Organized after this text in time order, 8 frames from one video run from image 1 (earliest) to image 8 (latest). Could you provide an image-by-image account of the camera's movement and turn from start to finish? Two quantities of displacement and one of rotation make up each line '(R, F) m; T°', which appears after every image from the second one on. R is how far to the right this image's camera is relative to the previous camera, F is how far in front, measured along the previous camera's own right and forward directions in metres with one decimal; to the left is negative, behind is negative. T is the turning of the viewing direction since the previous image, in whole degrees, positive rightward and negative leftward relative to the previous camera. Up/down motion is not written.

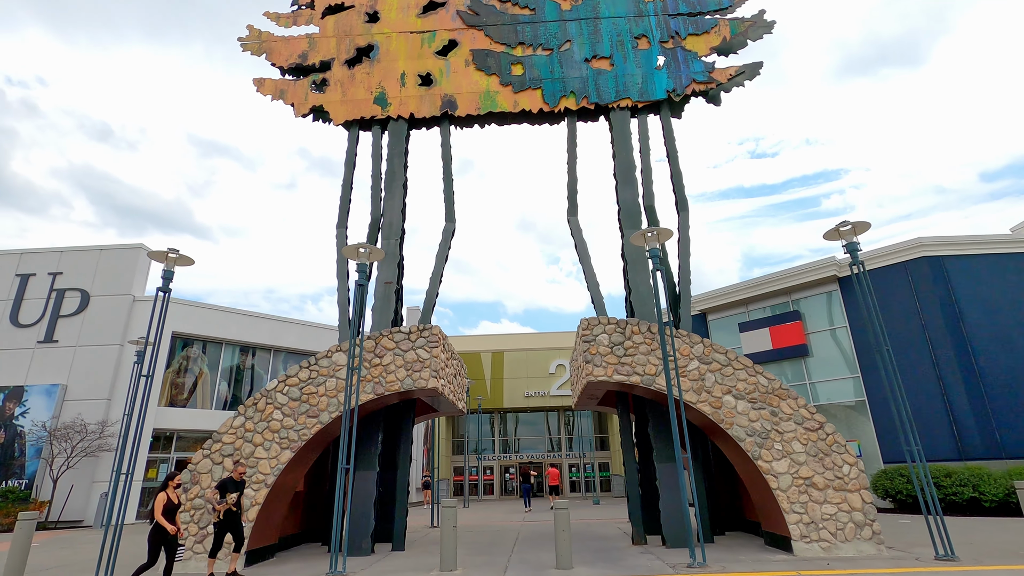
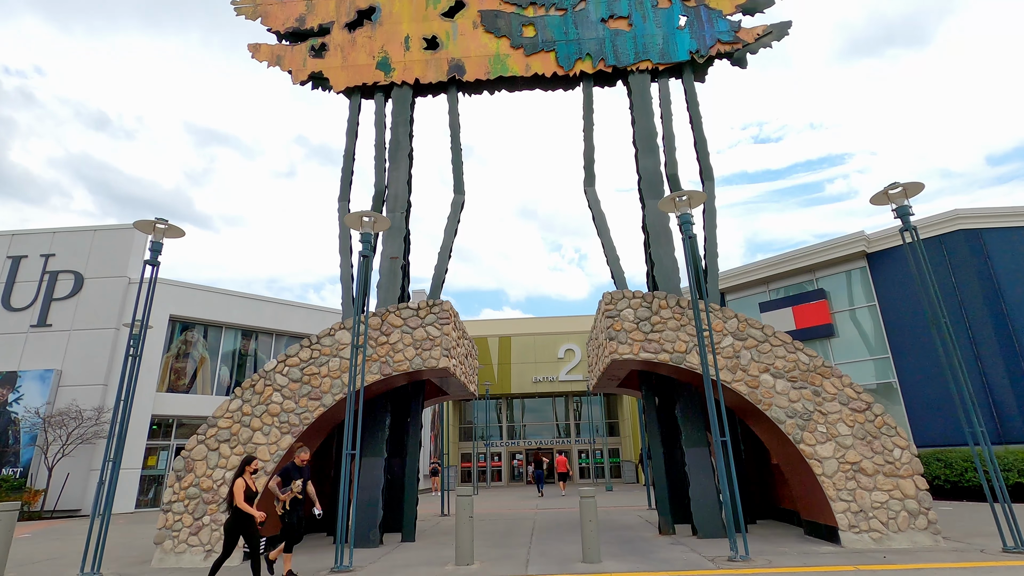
(-0.3, +0.8) m; 0°
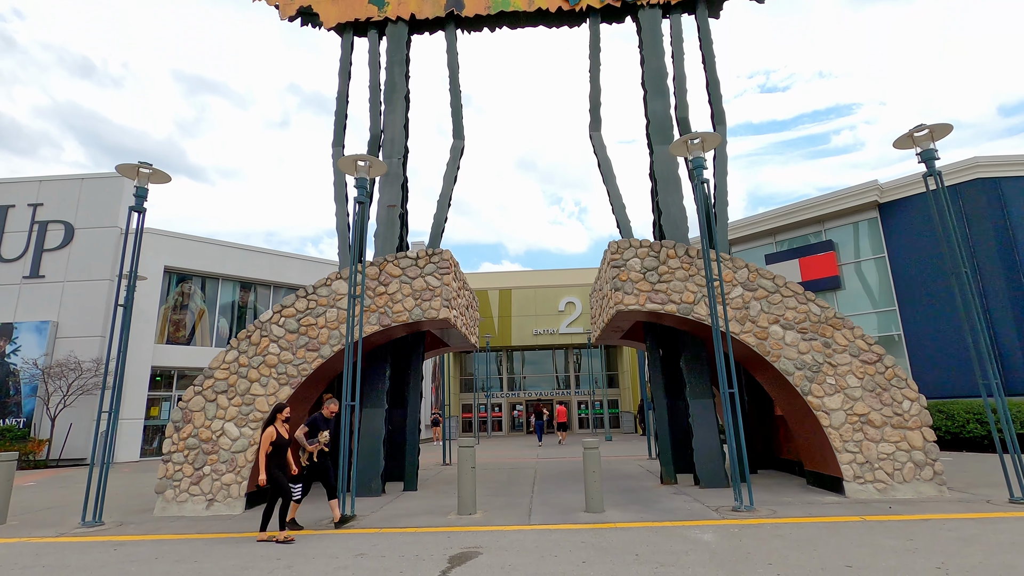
(0.0, +0.3) m; 0°
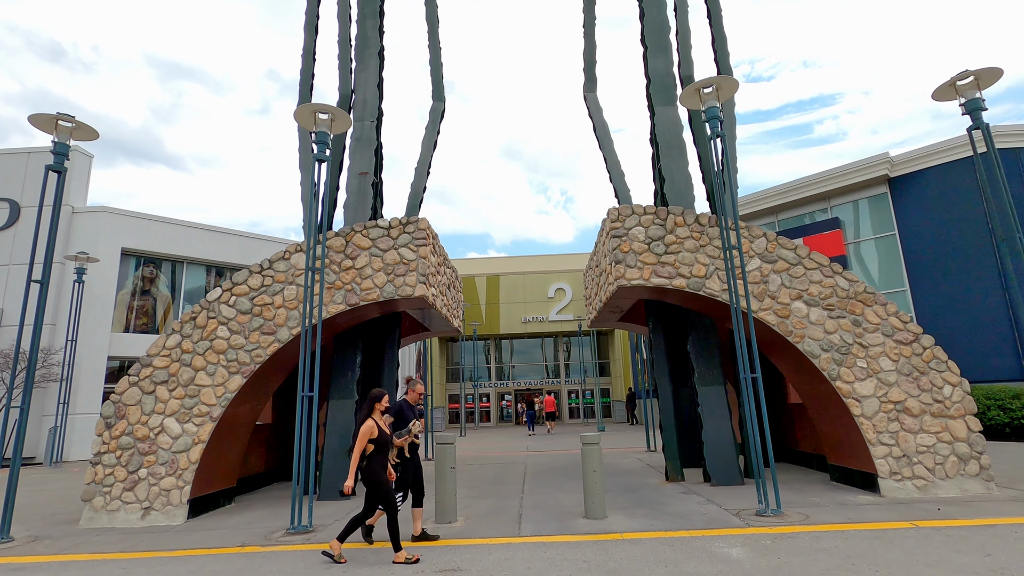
(0.0, +1.2) m; +1°
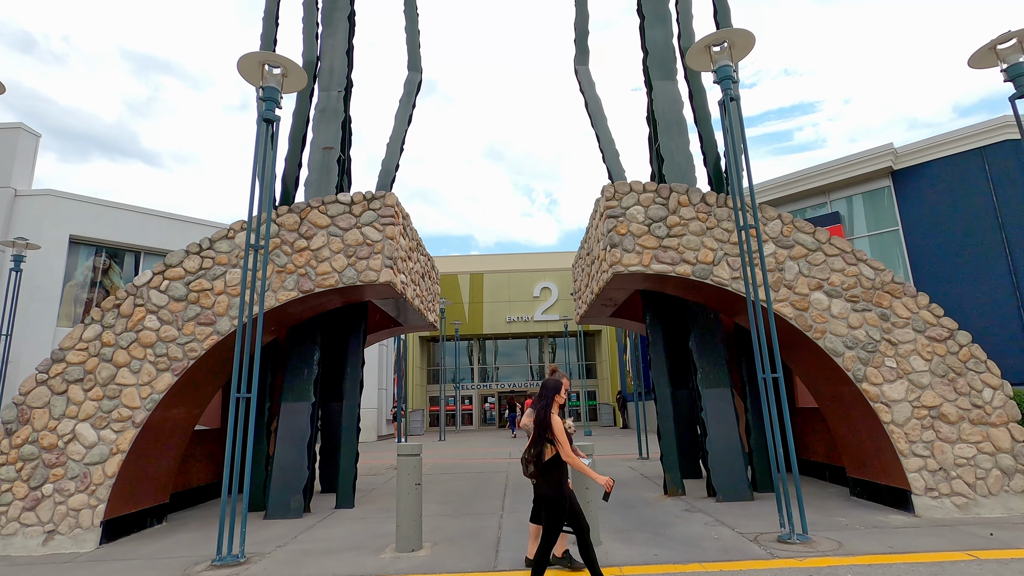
(+0.1, +1.1) m; +2°
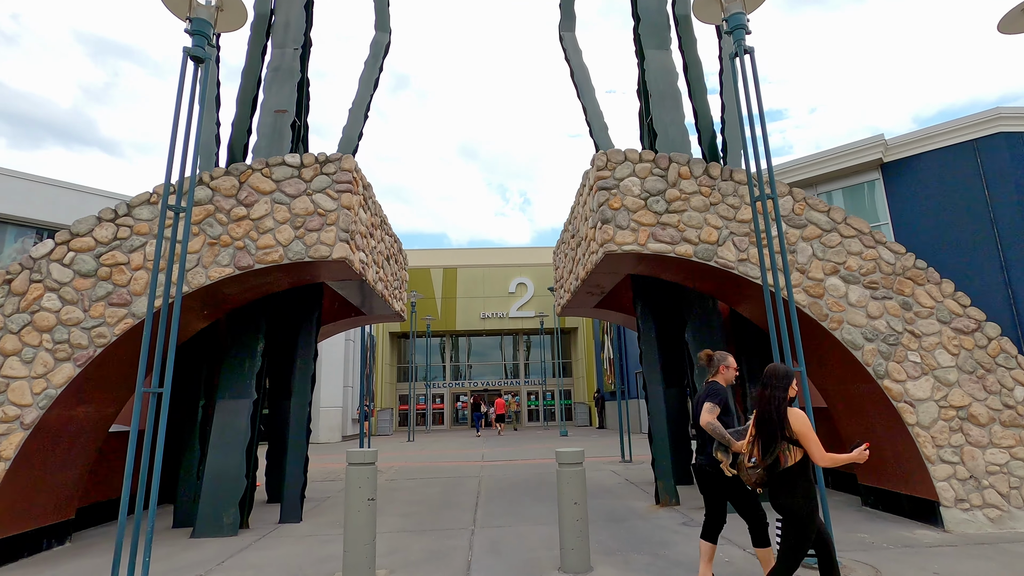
(0.0, +0.9) m; +3°
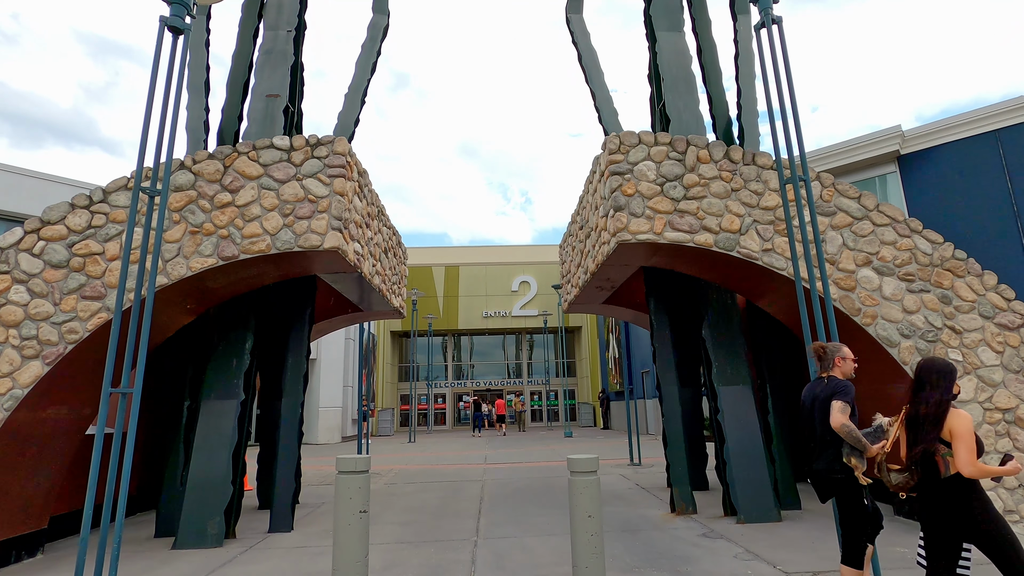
(0.0, +0.4) m; 0°
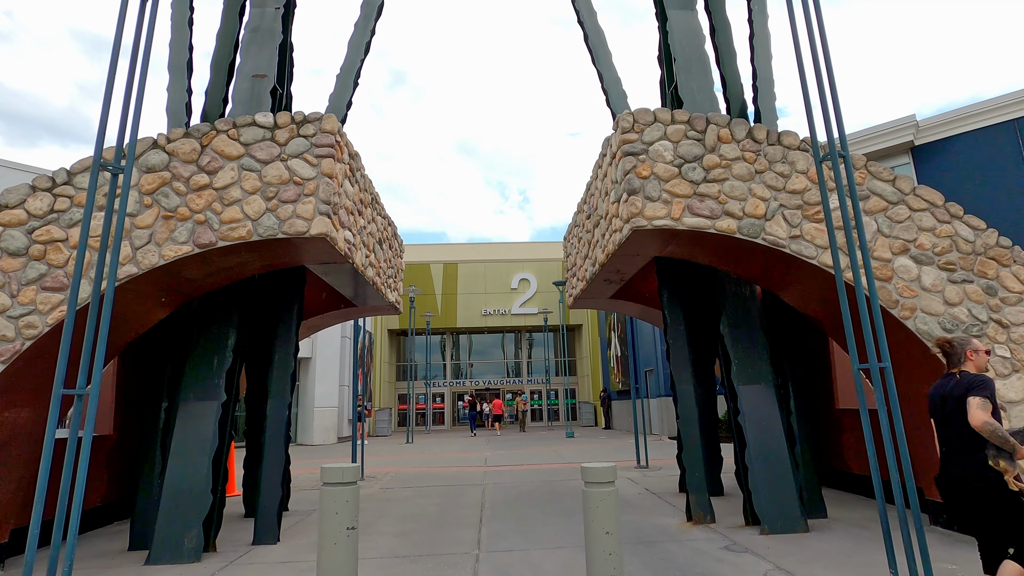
(-0.1, +0.5) m; 0°
